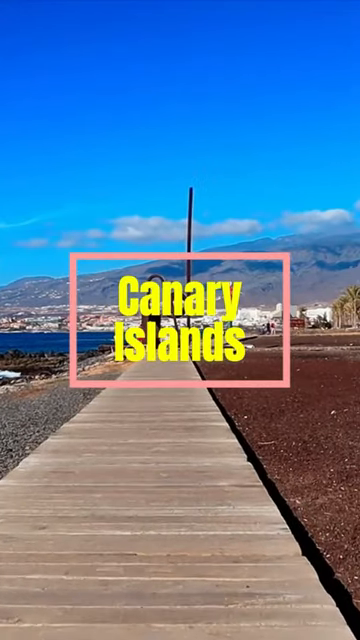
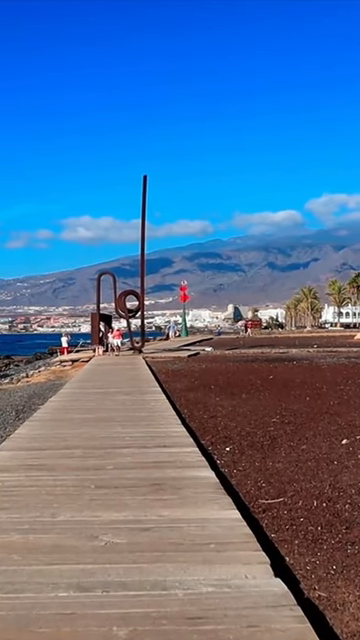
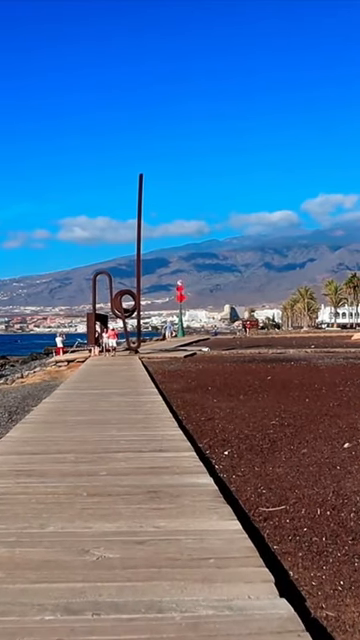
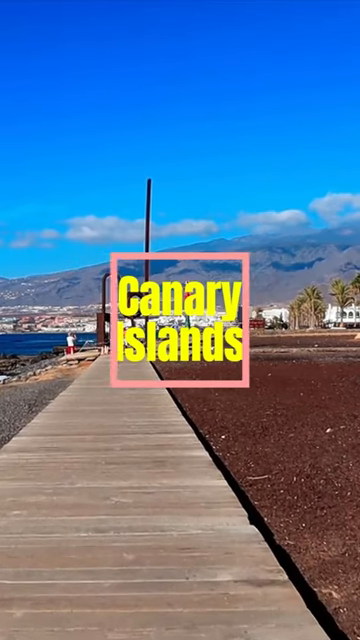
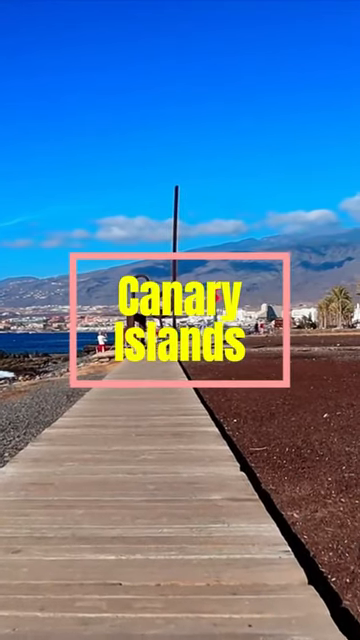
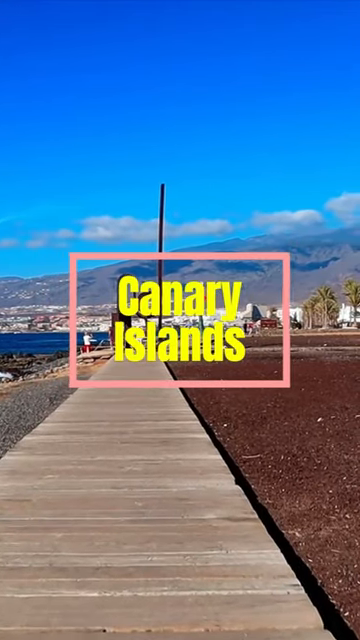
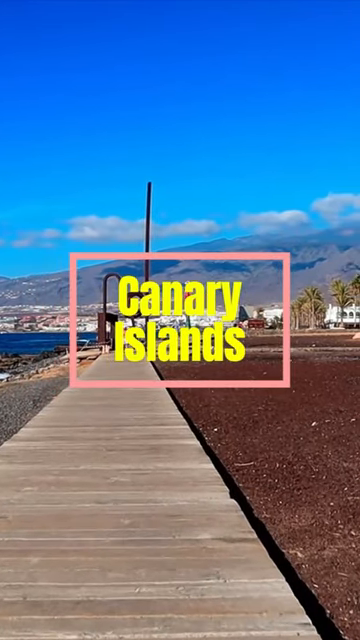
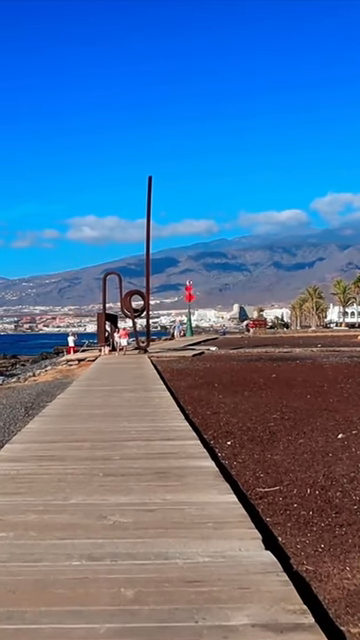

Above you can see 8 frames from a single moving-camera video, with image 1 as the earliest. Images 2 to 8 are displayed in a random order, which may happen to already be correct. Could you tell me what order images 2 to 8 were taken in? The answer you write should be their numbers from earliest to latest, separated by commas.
5, 6, 7, 4, 8, 2, 3
